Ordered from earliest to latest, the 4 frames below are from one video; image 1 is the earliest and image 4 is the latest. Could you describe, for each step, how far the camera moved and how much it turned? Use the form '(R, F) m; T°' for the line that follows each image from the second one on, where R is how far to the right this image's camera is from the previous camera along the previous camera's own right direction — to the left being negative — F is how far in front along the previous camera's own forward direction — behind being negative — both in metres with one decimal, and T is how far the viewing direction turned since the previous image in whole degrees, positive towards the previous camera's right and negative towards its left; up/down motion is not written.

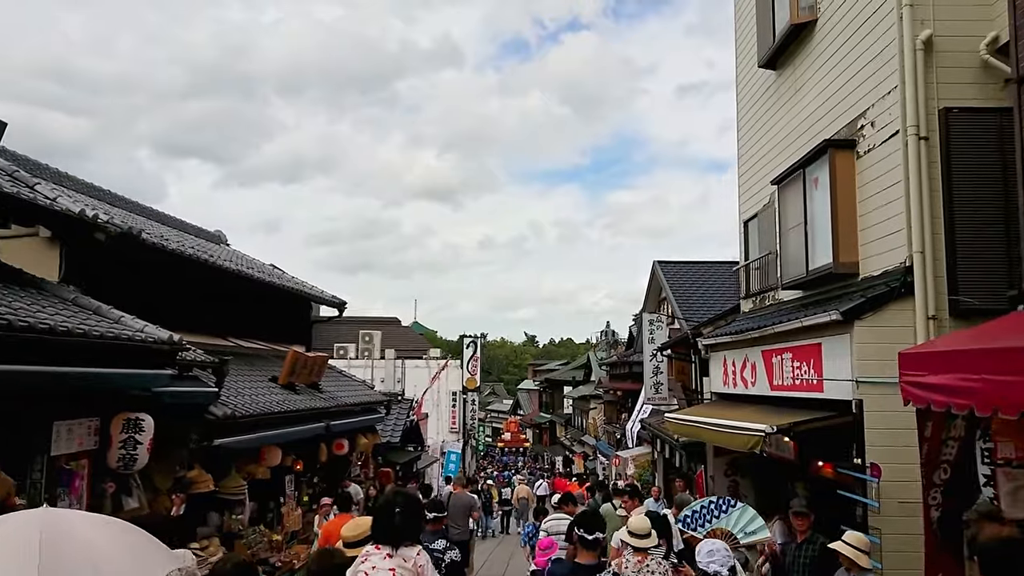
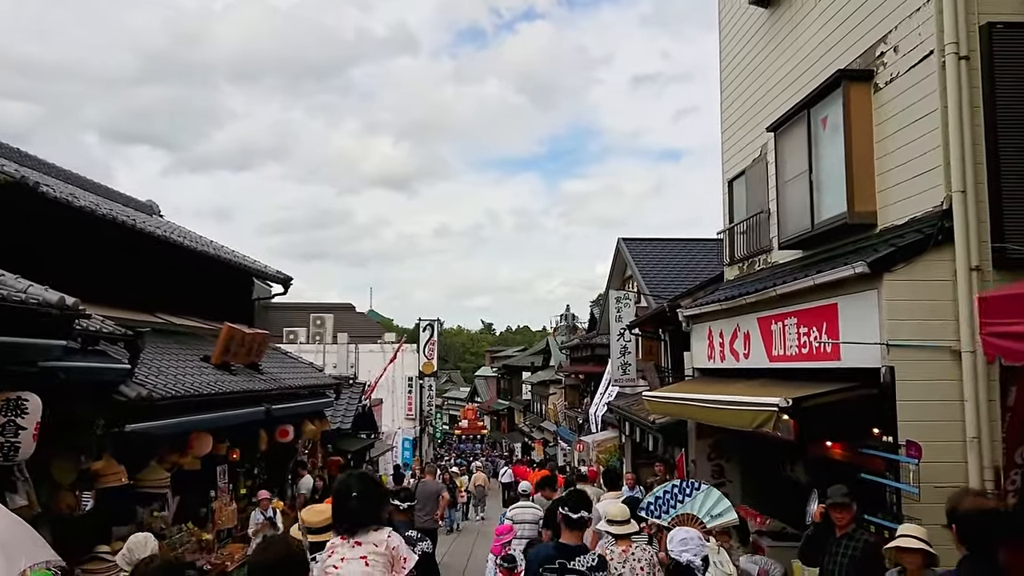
(-0.1, +1.3) m; +3°
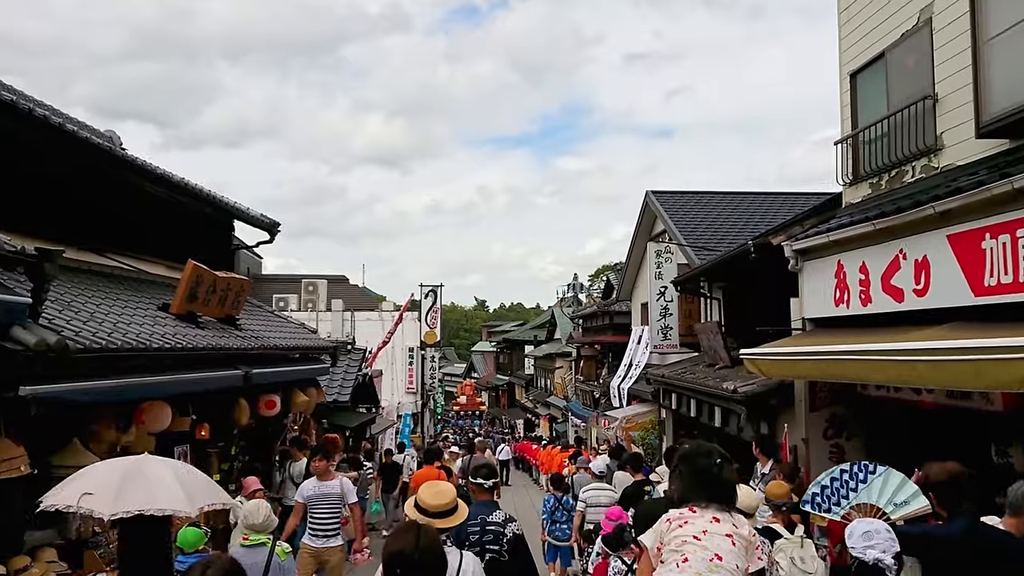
(-0.6, +2.7) m; 0°
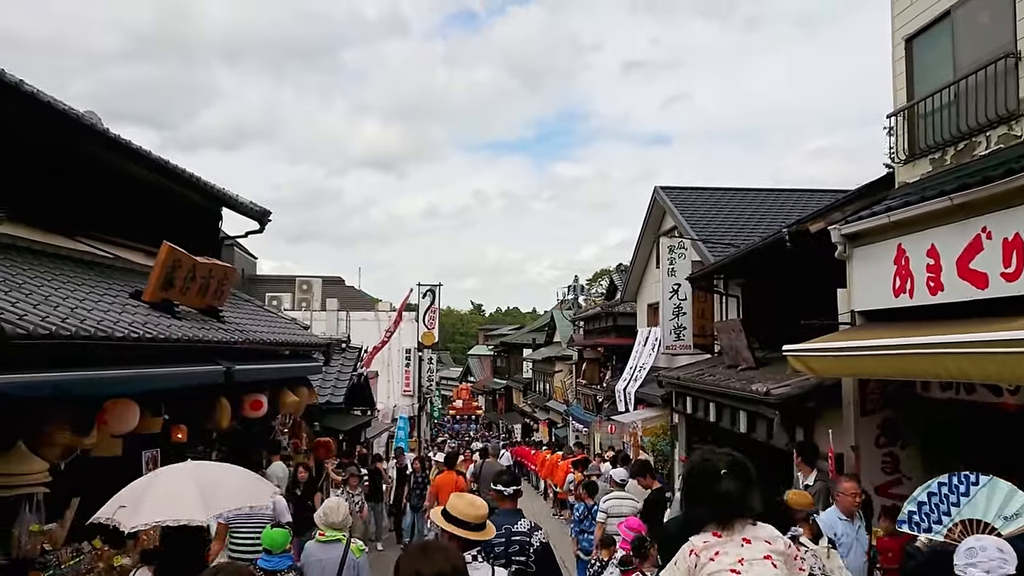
(-0.2, +0.9) m; 0°
